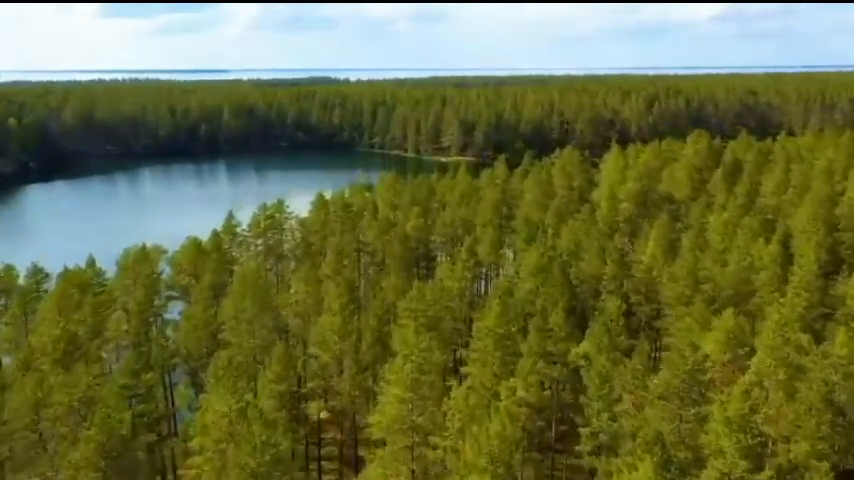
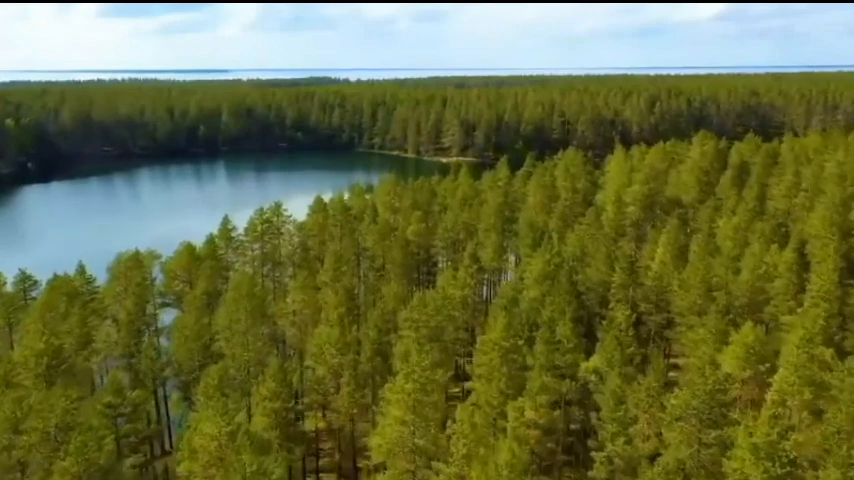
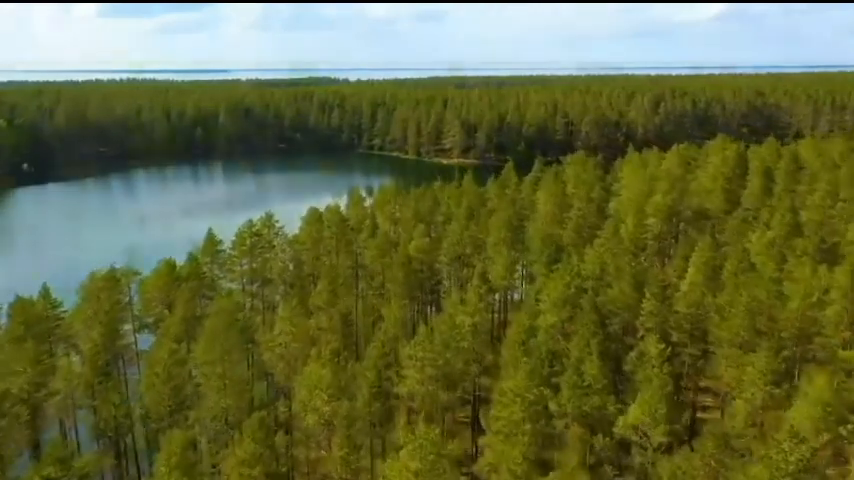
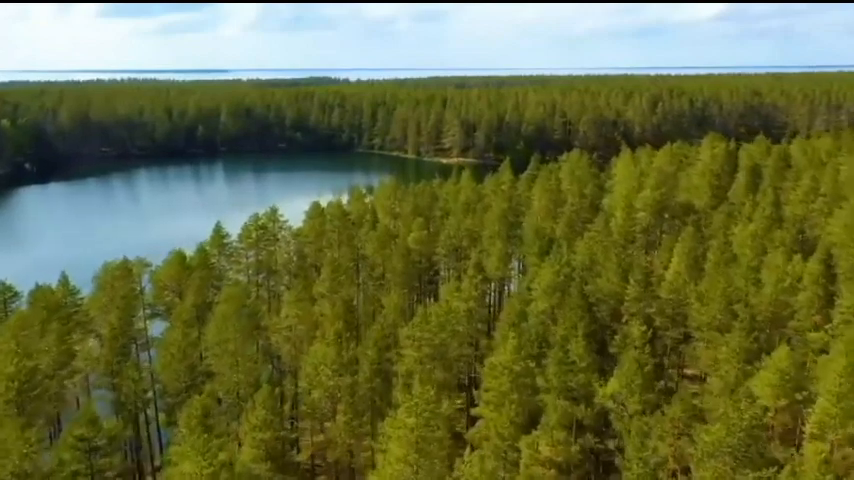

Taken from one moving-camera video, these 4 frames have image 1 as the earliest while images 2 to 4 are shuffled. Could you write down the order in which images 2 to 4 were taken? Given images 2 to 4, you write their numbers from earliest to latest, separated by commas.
2, 4, 3
